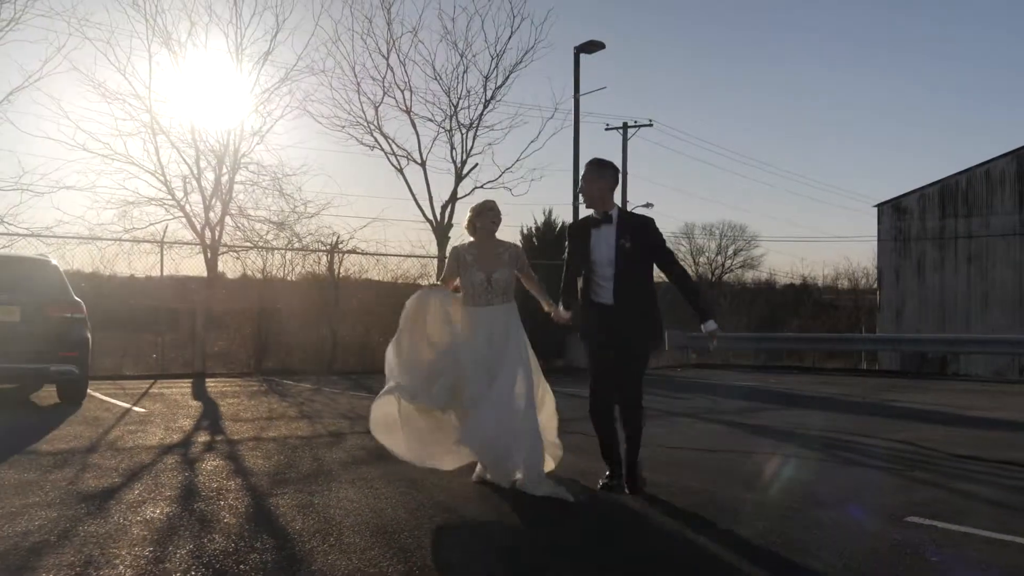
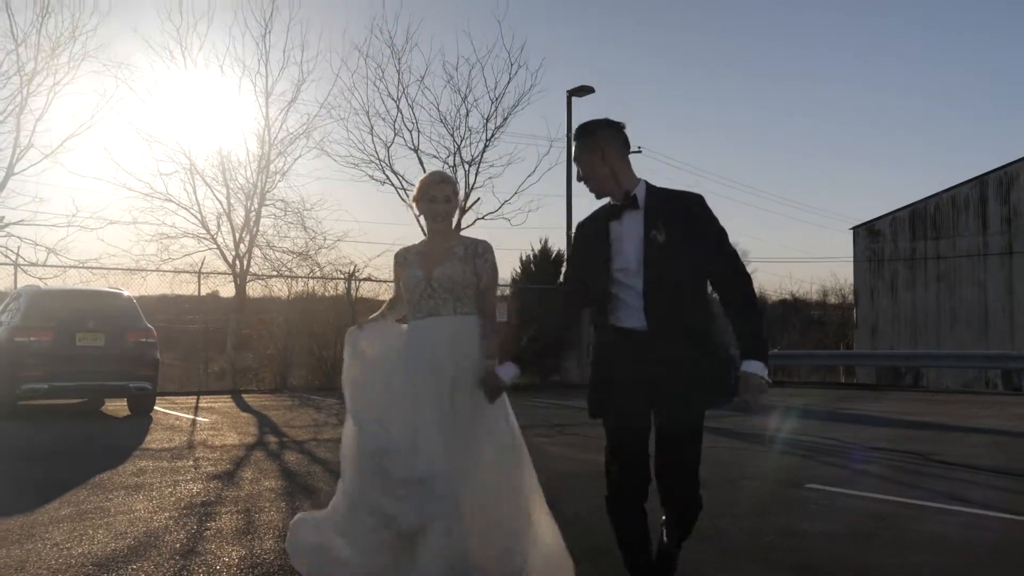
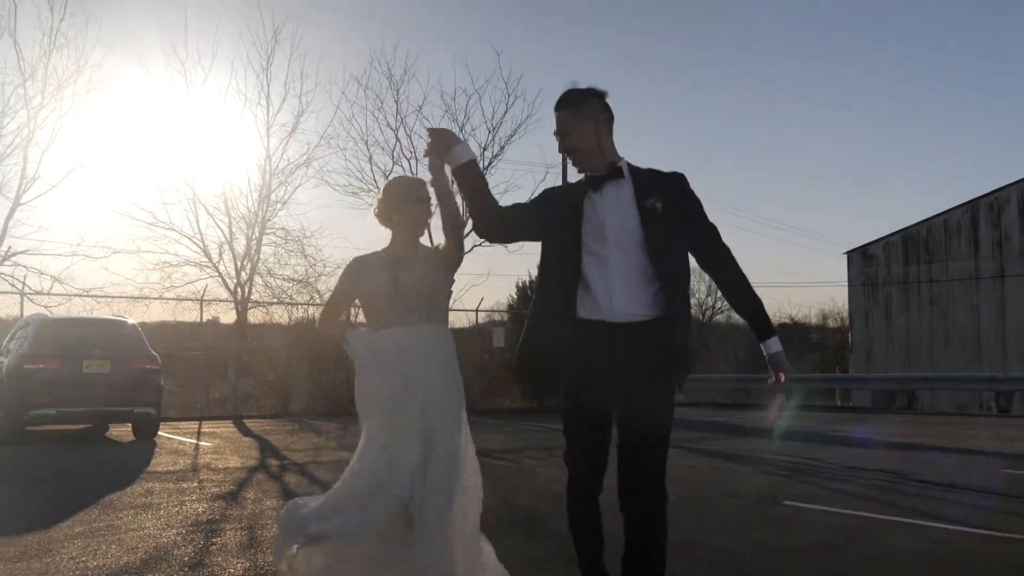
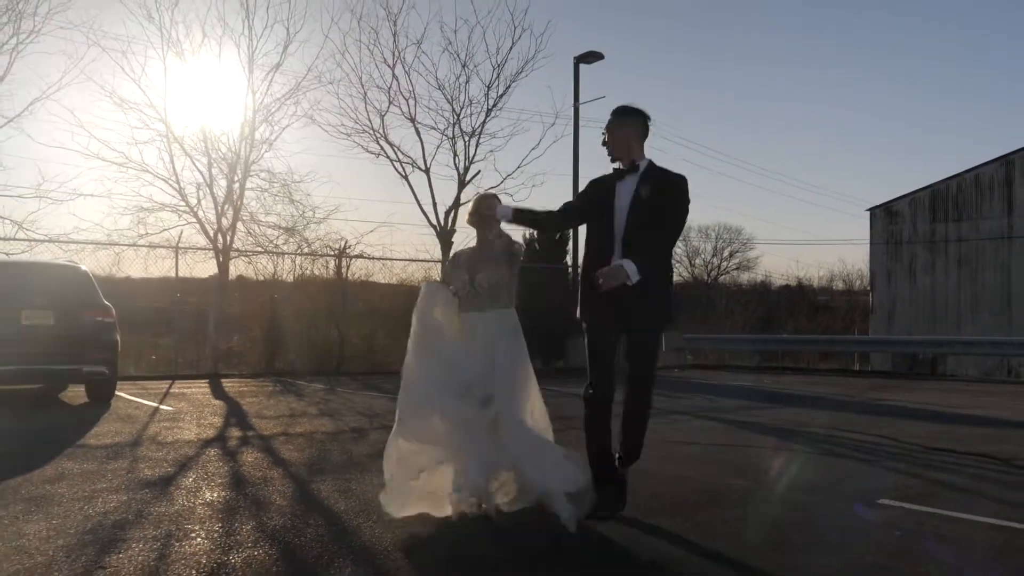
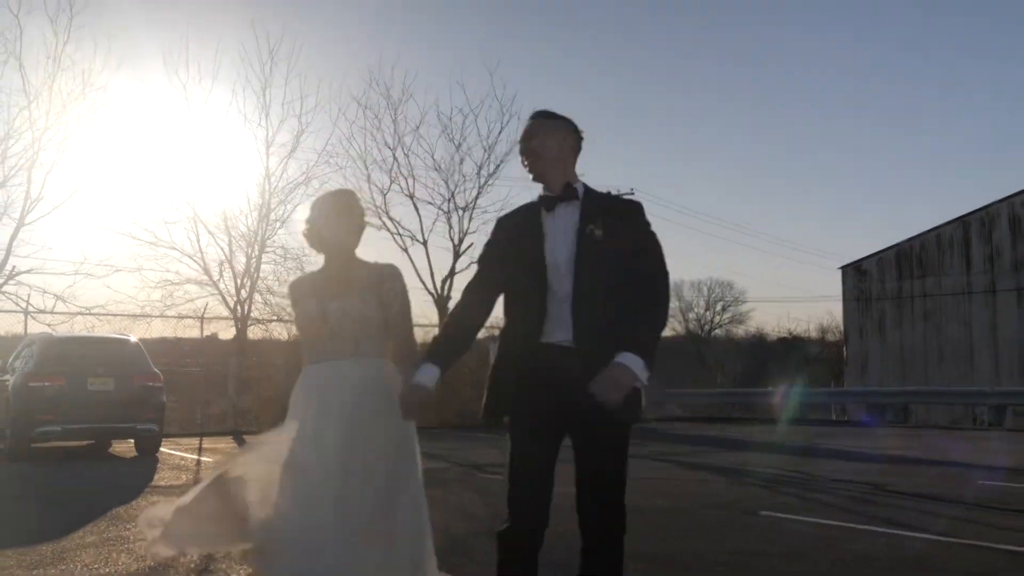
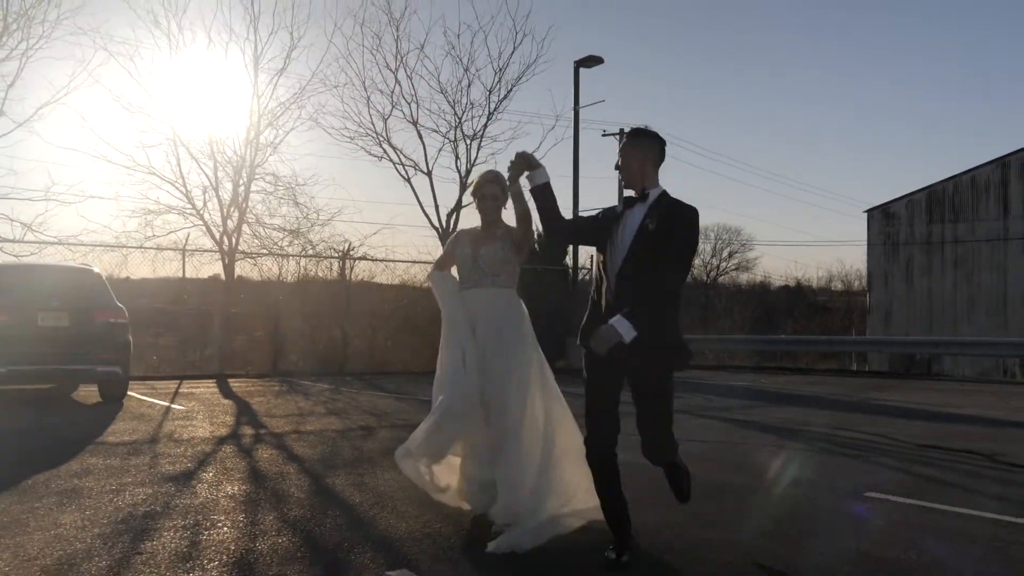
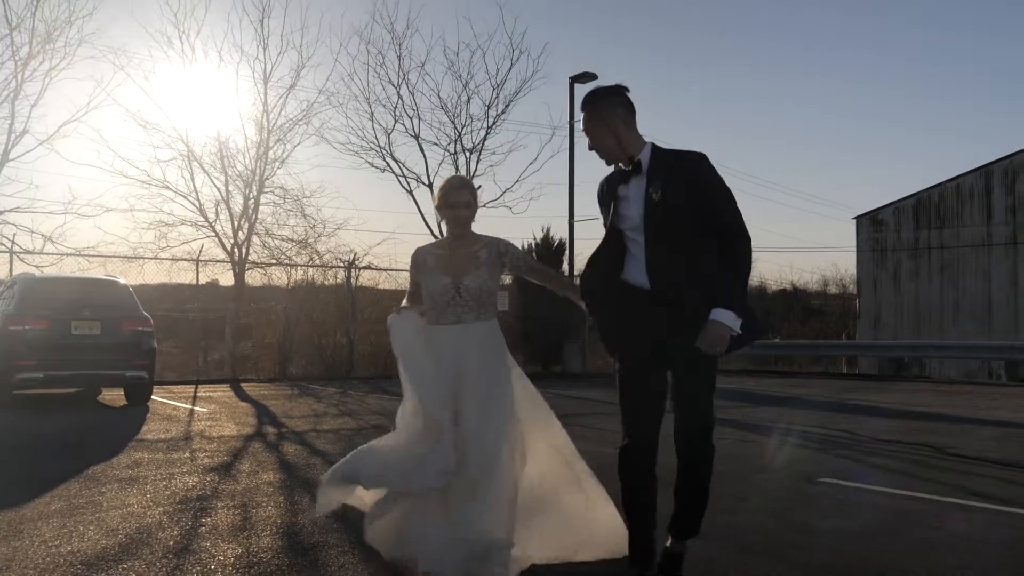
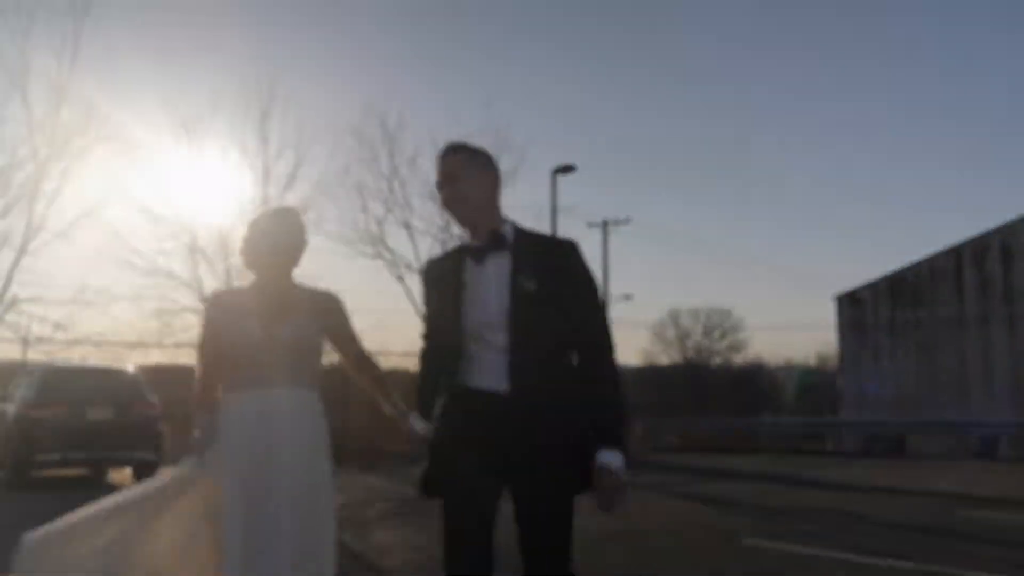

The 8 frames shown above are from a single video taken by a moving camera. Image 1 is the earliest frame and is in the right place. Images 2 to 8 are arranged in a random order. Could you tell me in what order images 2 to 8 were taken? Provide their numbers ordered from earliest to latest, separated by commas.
4, 6, 7, 2, 3, 5, 8
